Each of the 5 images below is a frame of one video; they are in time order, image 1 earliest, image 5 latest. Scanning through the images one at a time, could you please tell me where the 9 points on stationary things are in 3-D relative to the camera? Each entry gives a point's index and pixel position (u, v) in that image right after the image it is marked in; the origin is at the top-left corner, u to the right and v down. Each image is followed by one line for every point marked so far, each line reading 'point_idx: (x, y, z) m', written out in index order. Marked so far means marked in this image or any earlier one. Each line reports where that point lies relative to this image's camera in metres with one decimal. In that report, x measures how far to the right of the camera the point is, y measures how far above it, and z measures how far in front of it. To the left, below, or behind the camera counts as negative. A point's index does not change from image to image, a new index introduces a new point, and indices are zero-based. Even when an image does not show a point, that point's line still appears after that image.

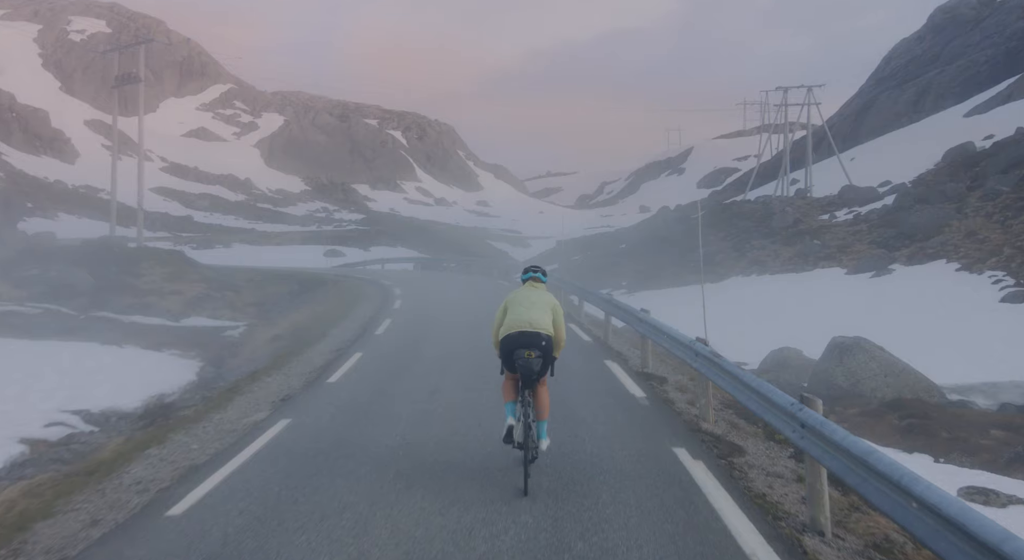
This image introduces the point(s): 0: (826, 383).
0: (+6.6, -2.2, +17.4) m
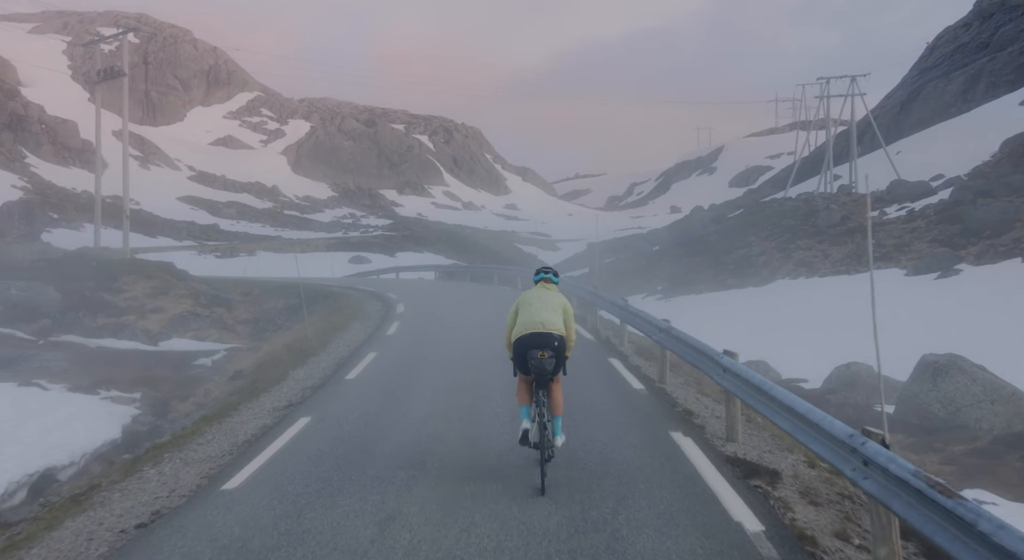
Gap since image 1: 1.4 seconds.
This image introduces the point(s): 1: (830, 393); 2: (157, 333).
0: (+7.1, -2.3, +14.5) m
1: (+7.2, -2.6, +18.9) m
2: (-7.4, -1.1, +17.1) m
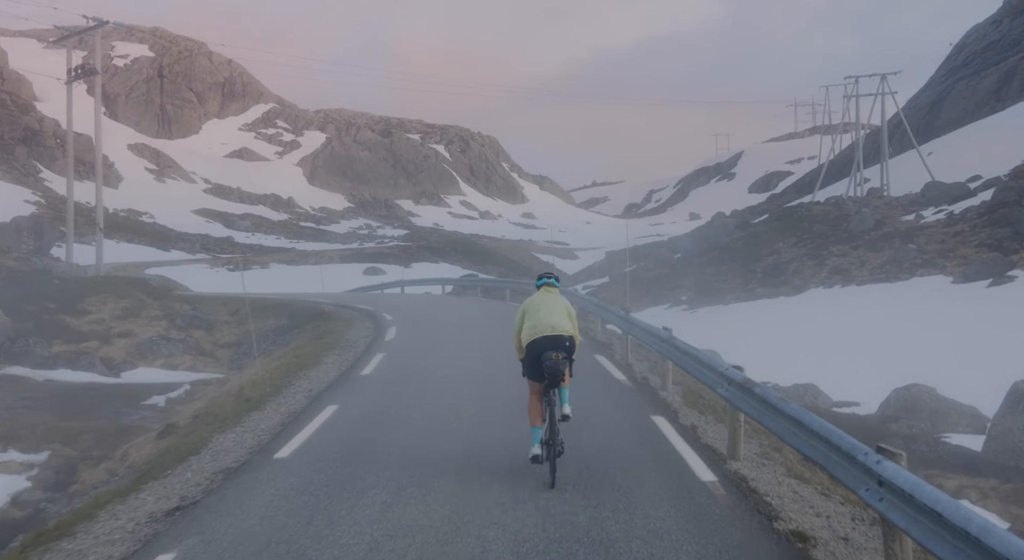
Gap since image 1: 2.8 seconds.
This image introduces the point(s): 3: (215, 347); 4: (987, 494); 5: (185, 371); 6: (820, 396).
0: (+7.3, -2.5, +12.0) m
1: (+7.5, -2.8, +16.5) m
2: (-7.1, -1.5, +15.0) m
3: (-6.2, -1.4, +17.2) m
4: (+6.5, -2.9, +11.3) m
5: (-6.0, -1.7, +15.2) m
6: (+6.6, -2.5, +17.6) m
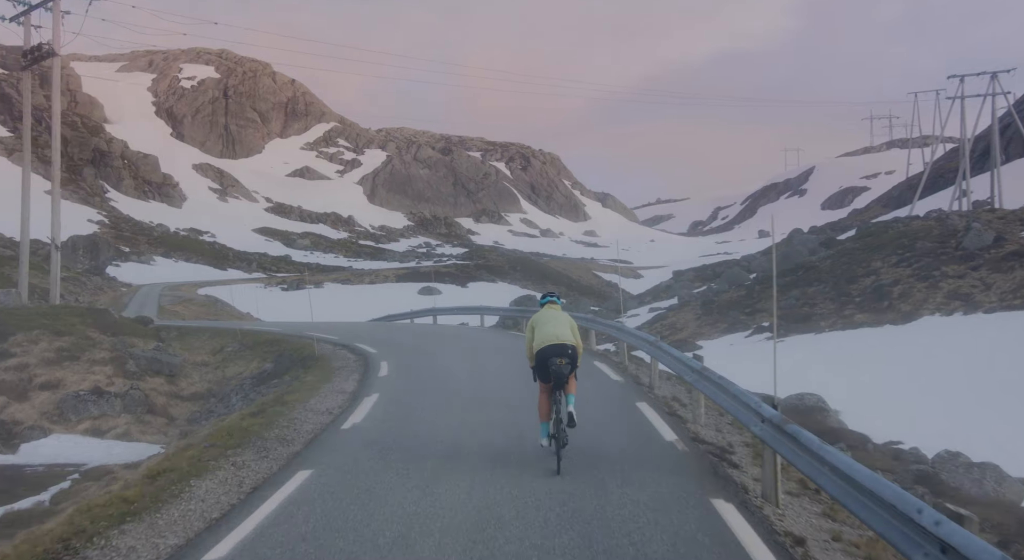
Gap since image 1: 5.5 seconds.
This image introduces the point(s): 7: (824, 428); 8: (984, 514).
0: (+7.7, -2.9, +6.9) m
1: (+8.2, -3.3, +11.3) m
2: (-6.5, -2.0, +11.0) m
3: (-5.3, -1.9, +13.1) m
4: (+6.8, -3.3, +6.2) m
5: (-5.3, -2.1, +11.1) m
6: (+7.4, -3.0, +12.5) m
7: (+6.5, -3.1, +17.2) m
8: (+6.3, -3.1, +11.1) m
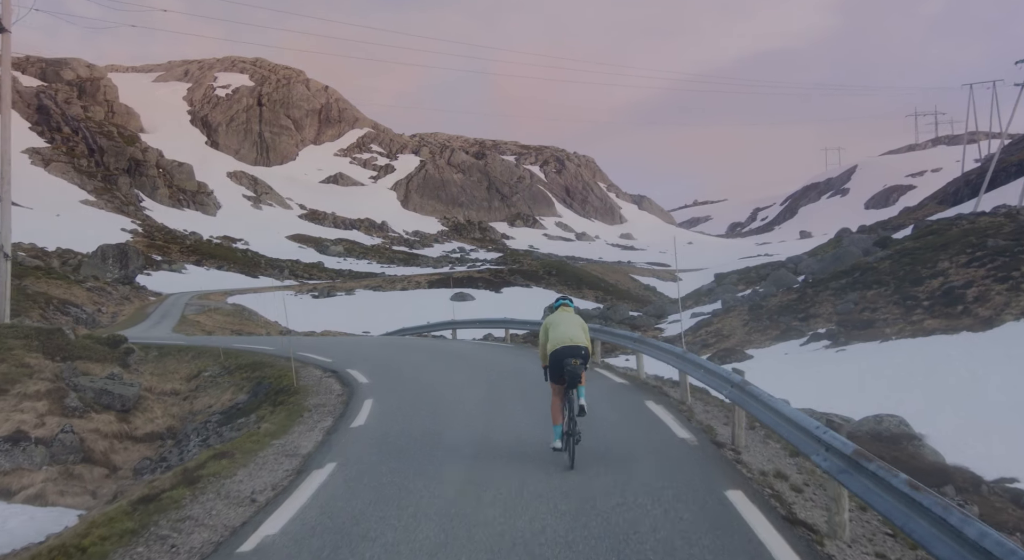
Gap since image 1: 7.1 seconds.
0: (+7.7, -3.0, +3.8) m
1: (+8.5, -3.4, +8.2) m
2: (-6.2, -2.1, +8.5) m
3: (-5.0, -2.1, +10.5) m
4: (+6.8, -3.3, +3.2) m
5: (-5.1, -2.3, +8.6) m
6: (+7.7, -3.1, +9.4) m
7: (+7.0, -3.1, +14.1) m
8: (+6.6, -3.2, +8.1) m
